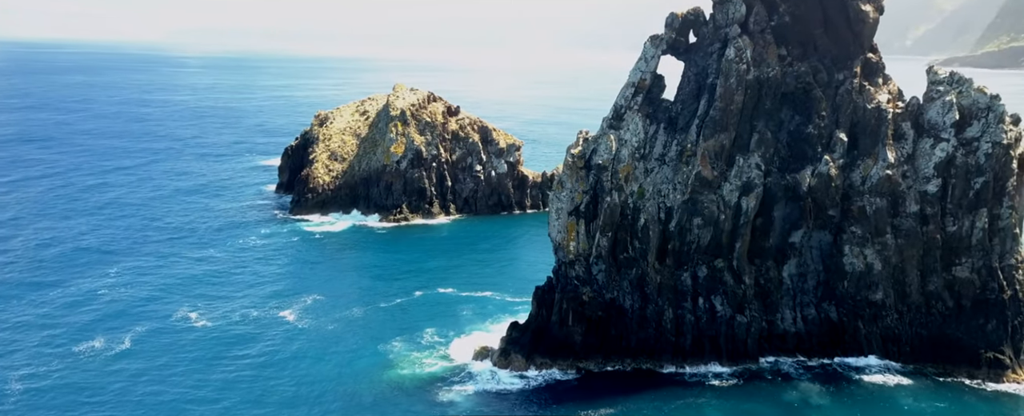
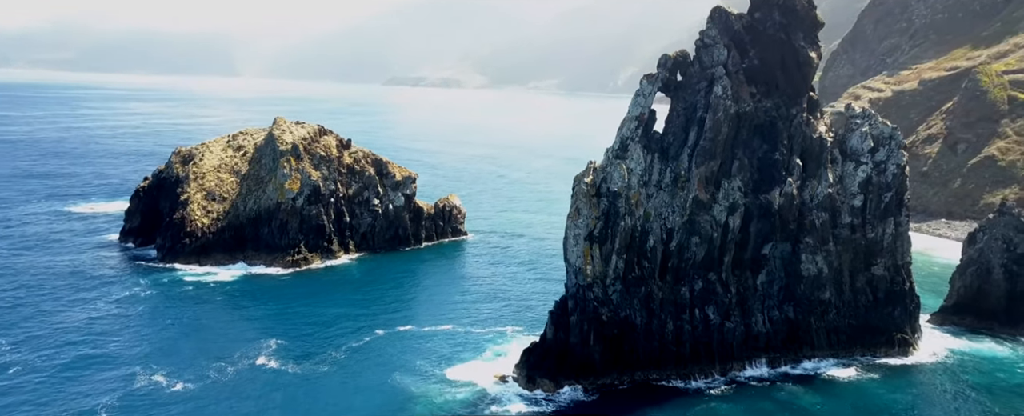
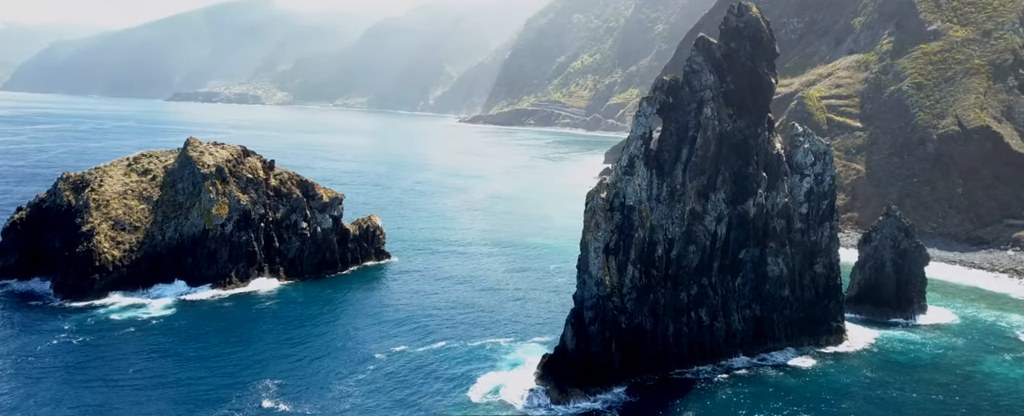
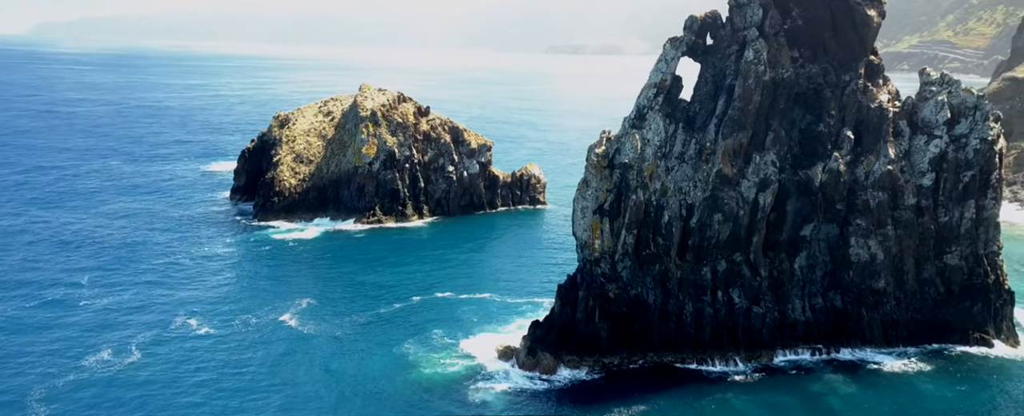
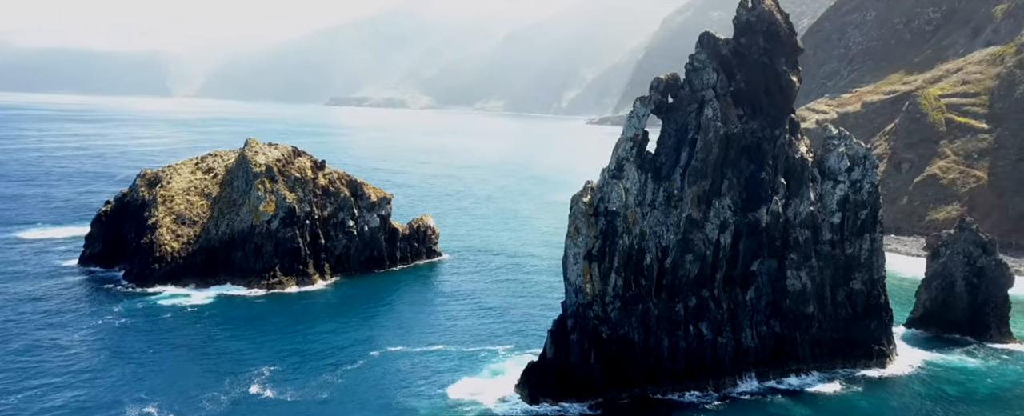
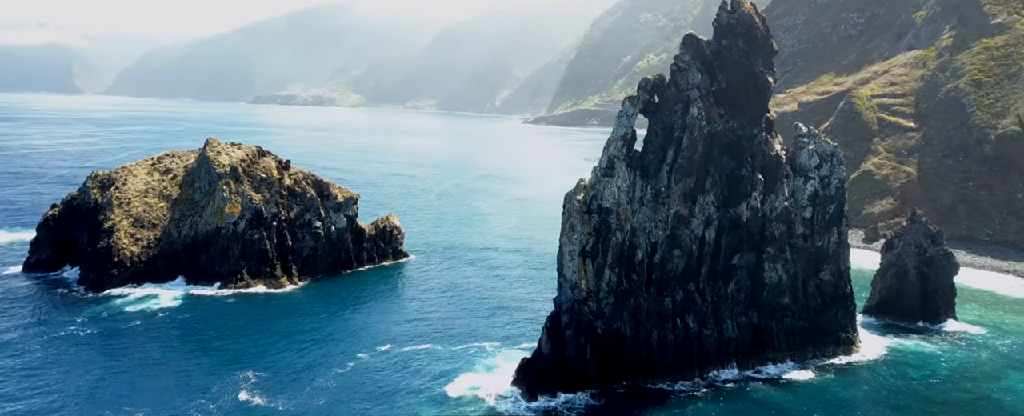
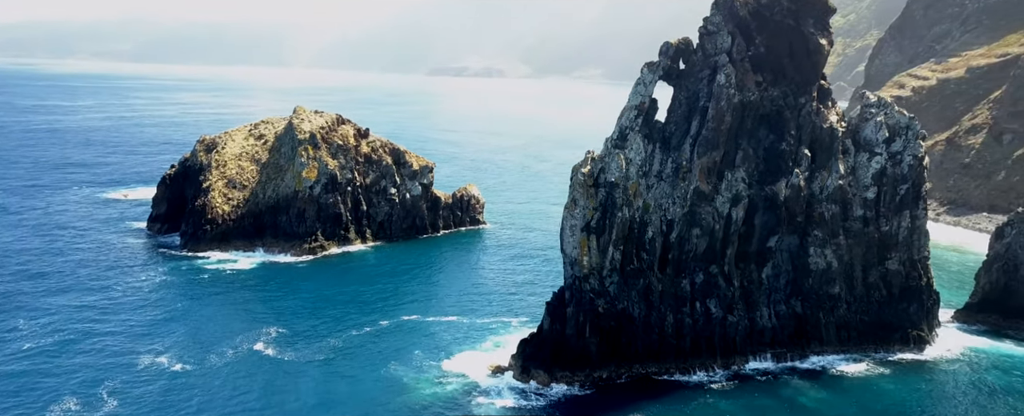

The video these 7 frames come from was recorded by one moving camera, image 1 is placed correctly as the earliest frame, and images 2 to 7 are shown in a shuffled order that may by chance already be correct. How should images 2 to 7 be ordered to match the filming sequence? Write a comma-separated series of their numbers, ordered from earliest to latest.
4, 7, 2, 5, 6, 3
